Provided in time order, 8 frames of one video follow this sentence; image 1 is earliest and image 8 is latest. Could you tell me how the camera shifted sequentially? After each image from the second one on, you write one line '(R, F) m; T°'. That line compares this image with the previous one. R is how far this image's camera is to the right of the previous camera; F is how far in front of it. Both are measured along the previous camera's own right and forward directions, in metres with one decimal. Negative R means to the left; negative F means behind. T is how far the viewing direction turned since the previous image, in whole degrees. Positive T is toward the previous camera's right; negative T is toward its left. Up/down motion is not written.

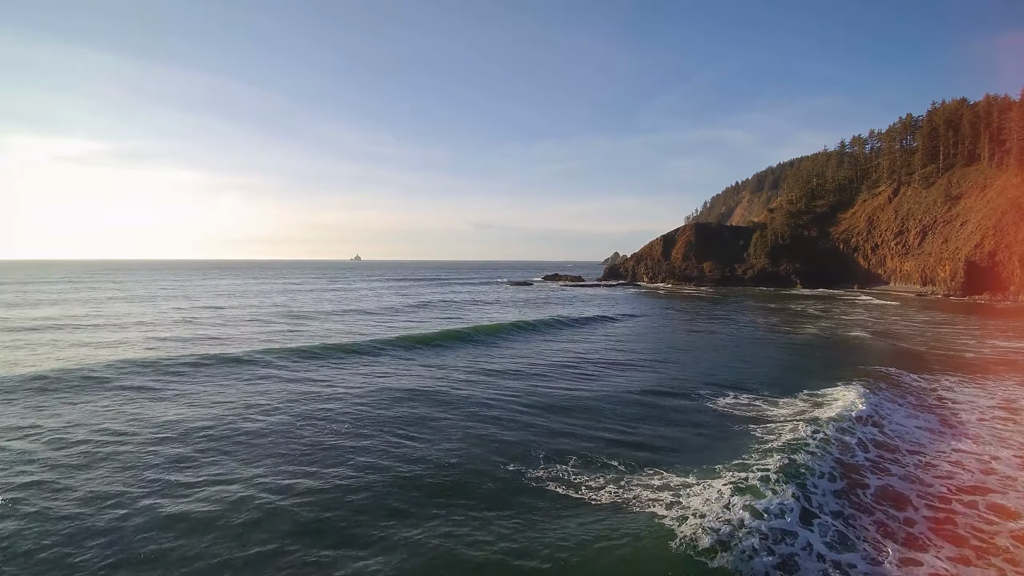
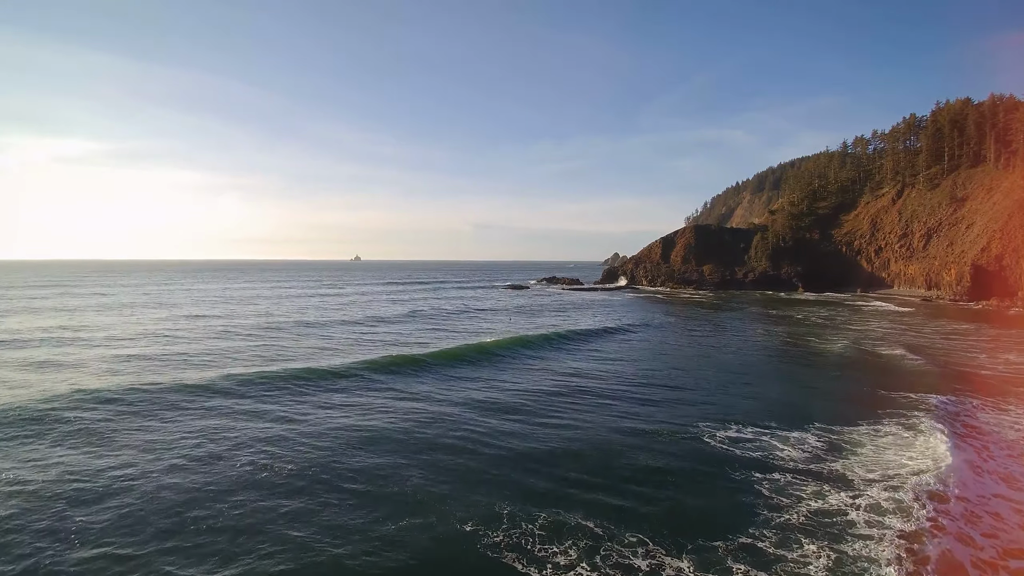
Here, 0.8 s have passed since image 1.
(+0.7, +1.6) m; 0°
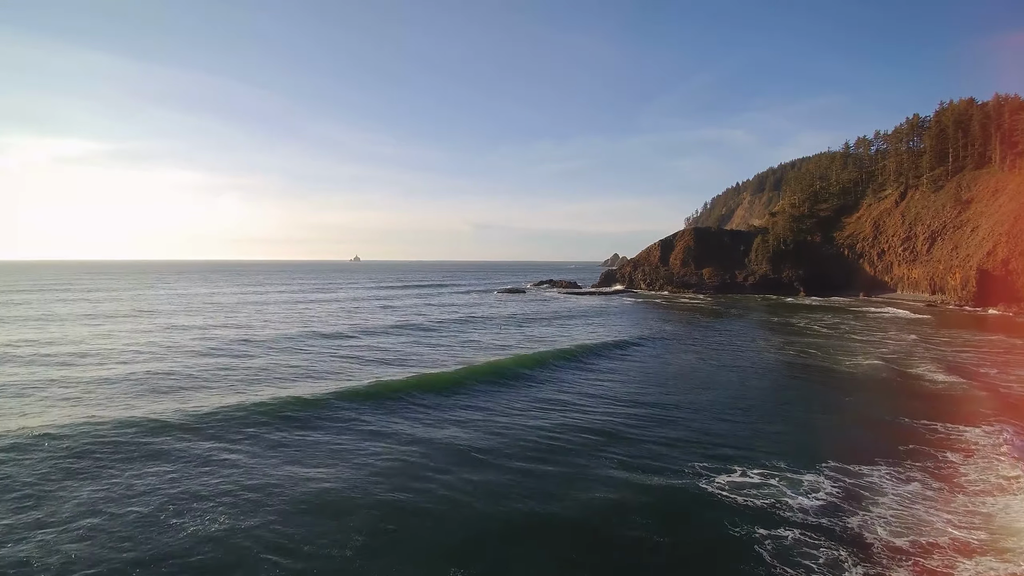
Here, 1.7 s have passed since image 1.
(+0.7, +1.5) m; 0°
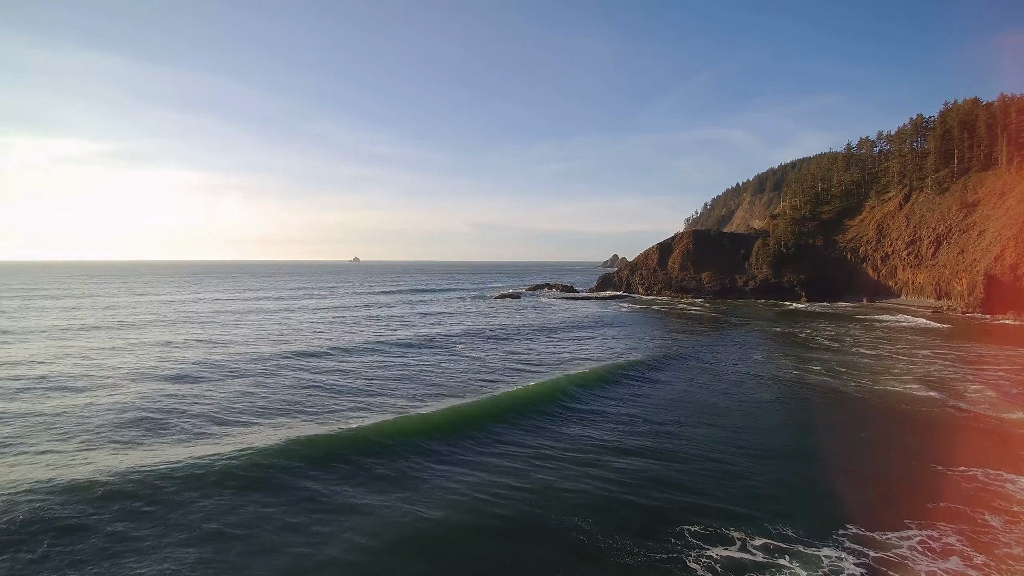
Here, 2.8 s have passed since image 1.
(+1.0, +1.9) m; 0°
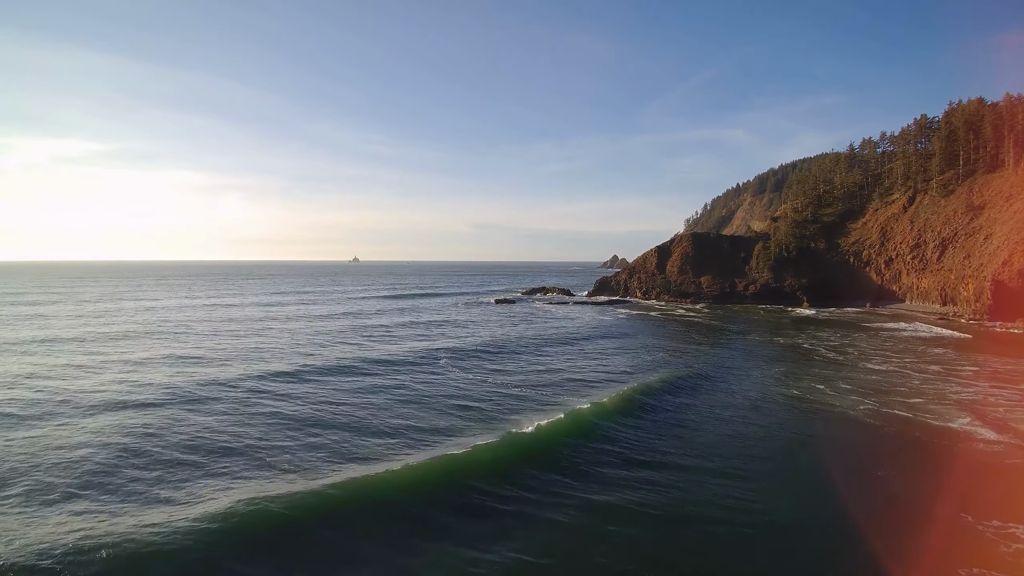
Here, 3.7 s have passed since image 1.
(+0.9, +1.8) m; 0°
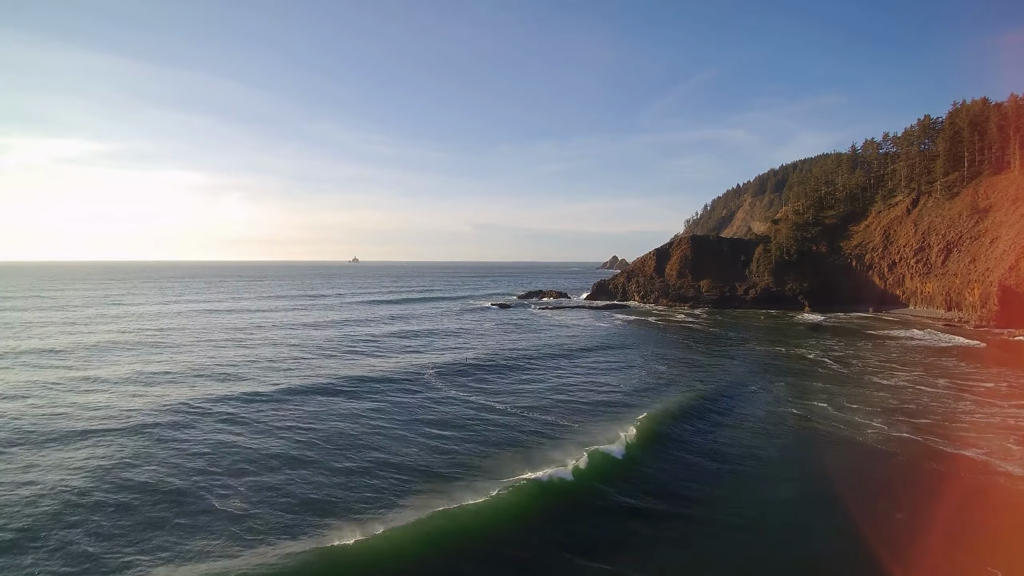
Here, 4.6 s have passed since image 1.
(+0.7, +1.5) m; 0°
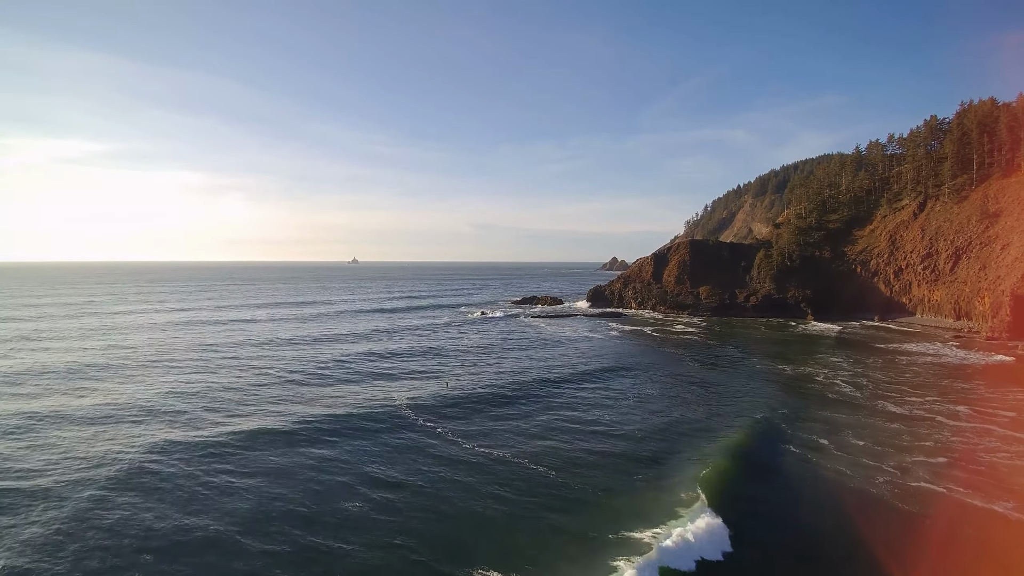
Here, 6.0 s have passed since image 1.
(+1.2, +2.5) m; 0°
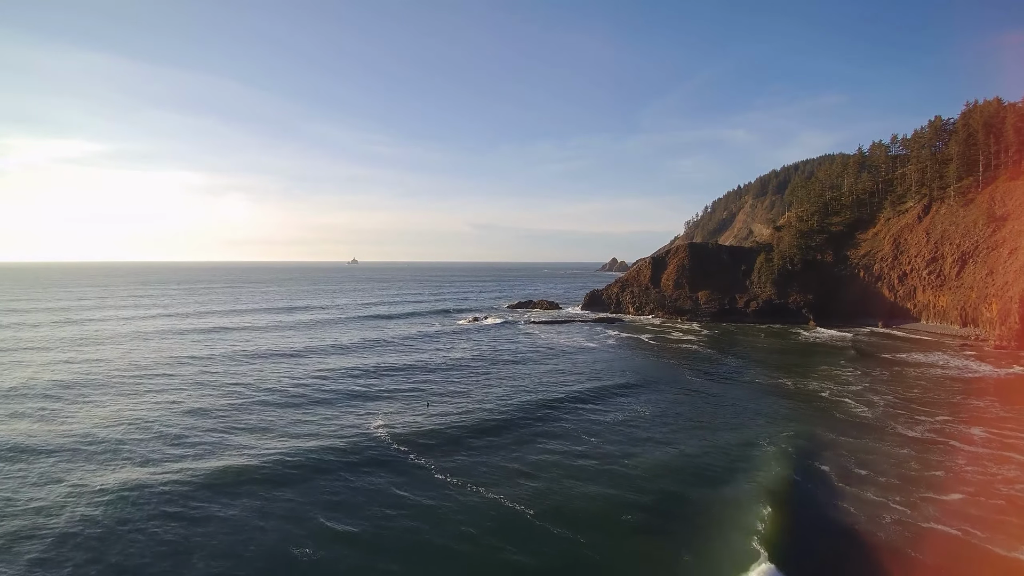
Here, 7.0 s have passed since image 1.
(+0.9, +1.7) m; 0°
